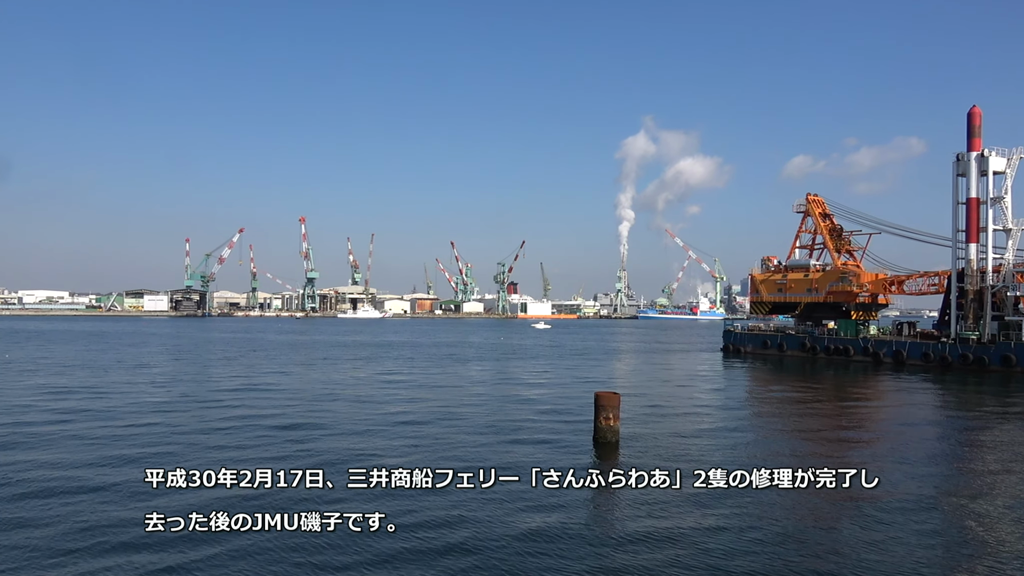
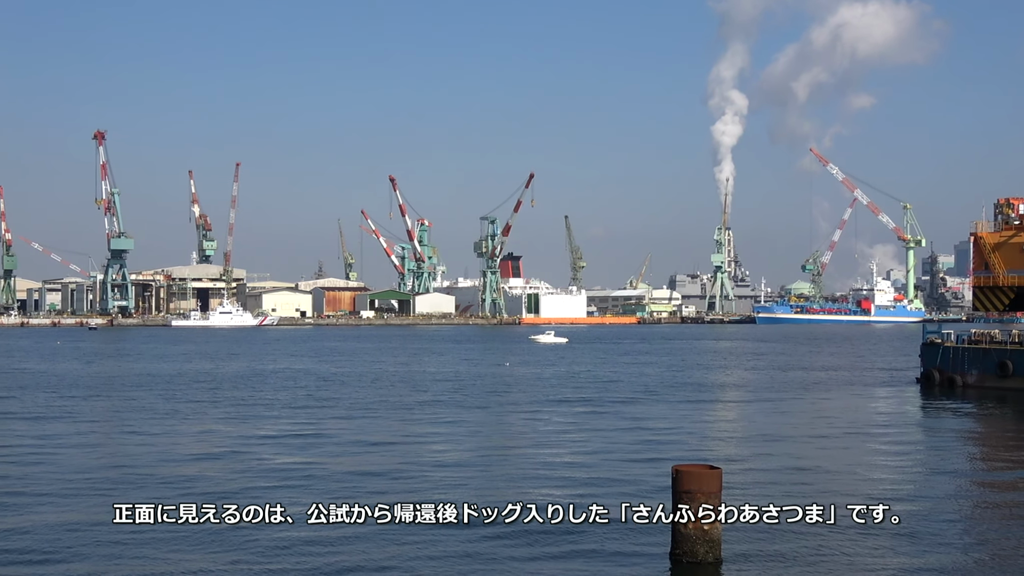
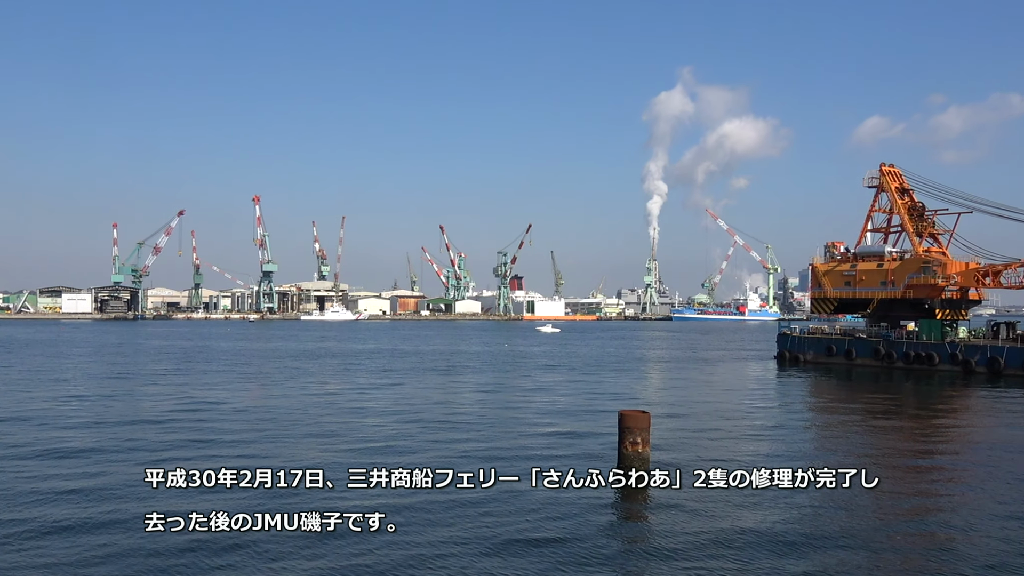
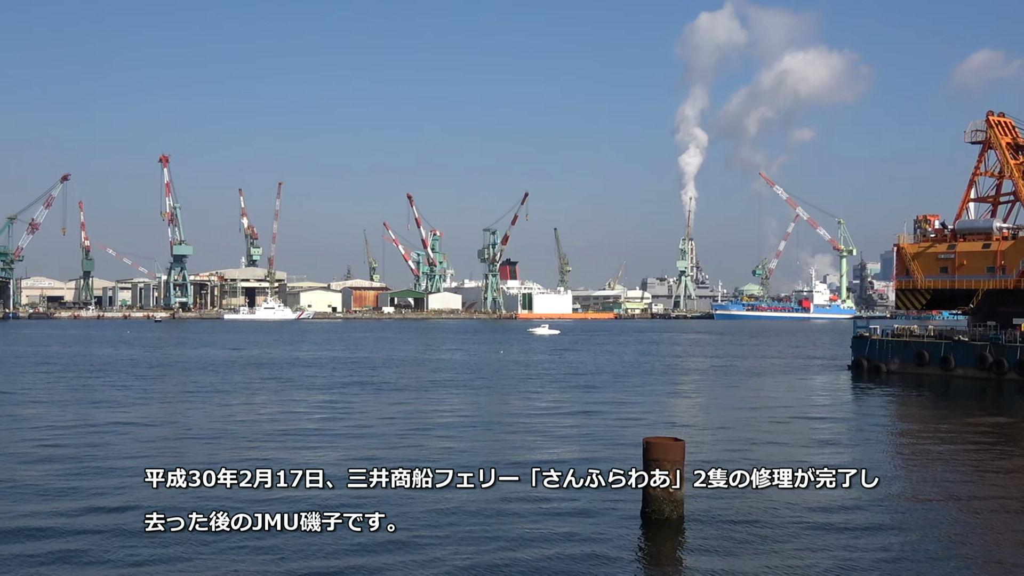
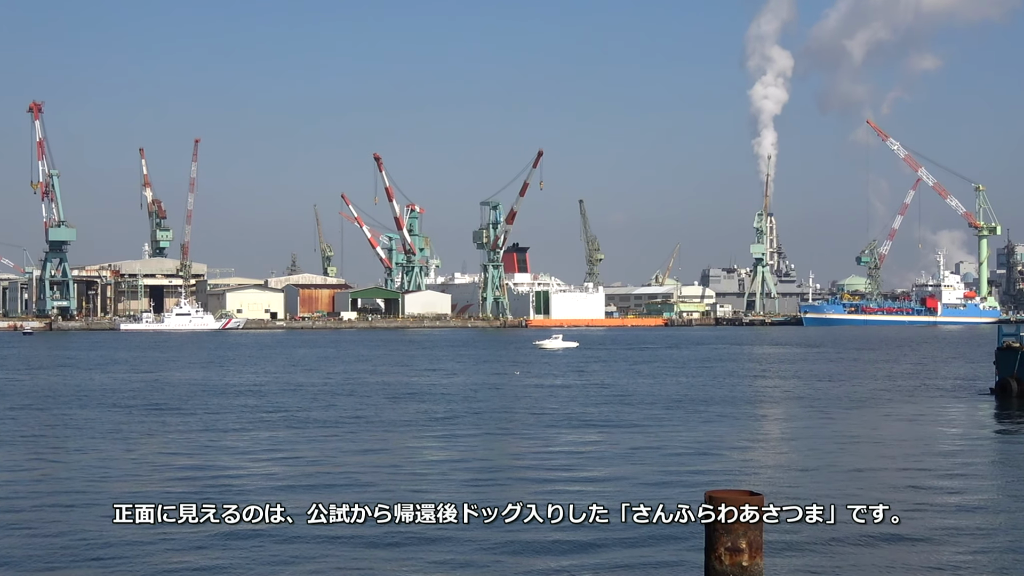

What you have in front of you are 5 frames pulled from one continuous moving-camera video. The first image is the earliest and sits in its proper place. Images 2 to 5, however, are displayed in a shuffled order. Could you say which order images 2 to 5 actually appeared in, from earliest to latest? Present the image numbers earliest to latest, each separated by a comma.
3, 4, 2, 5
